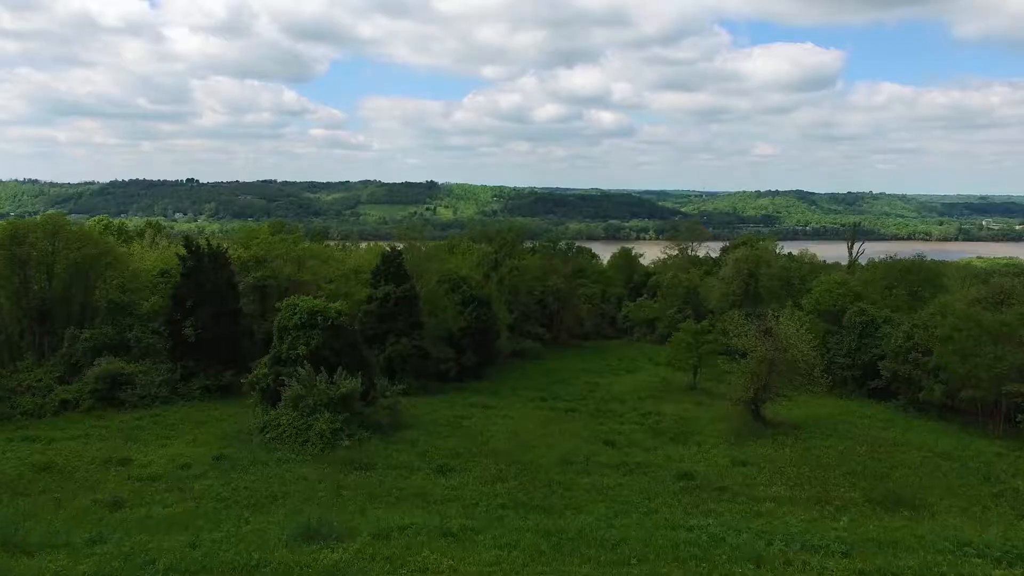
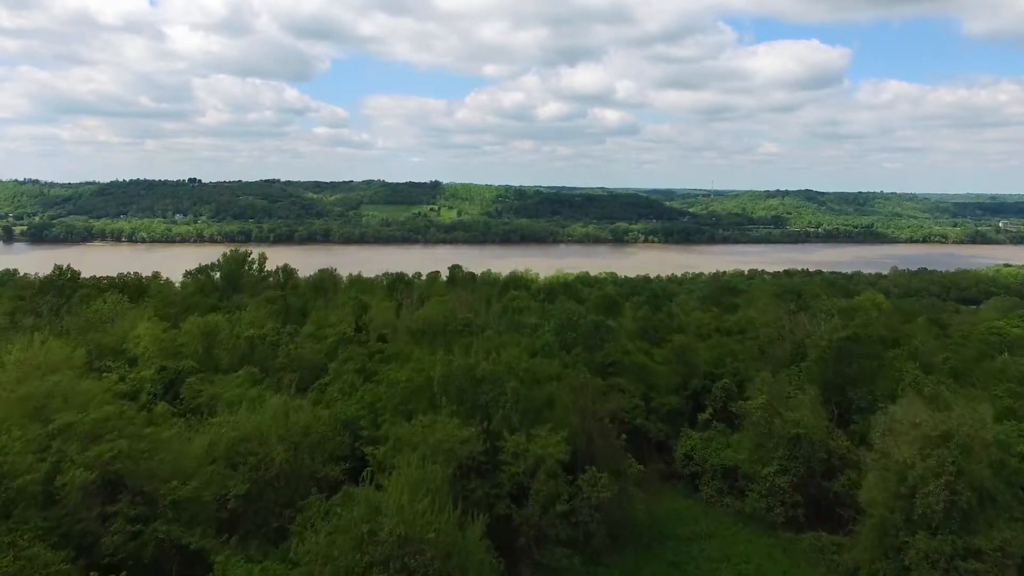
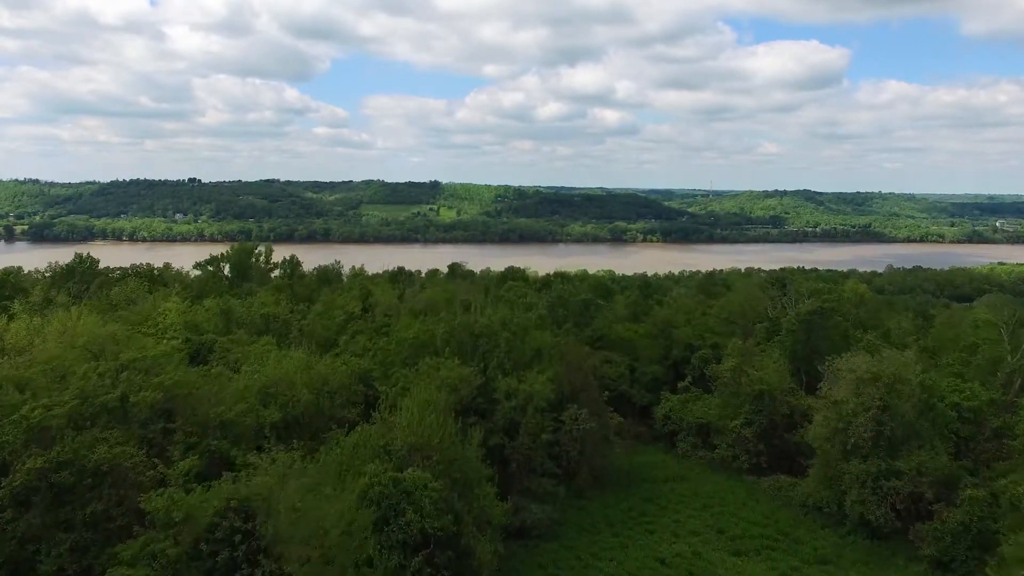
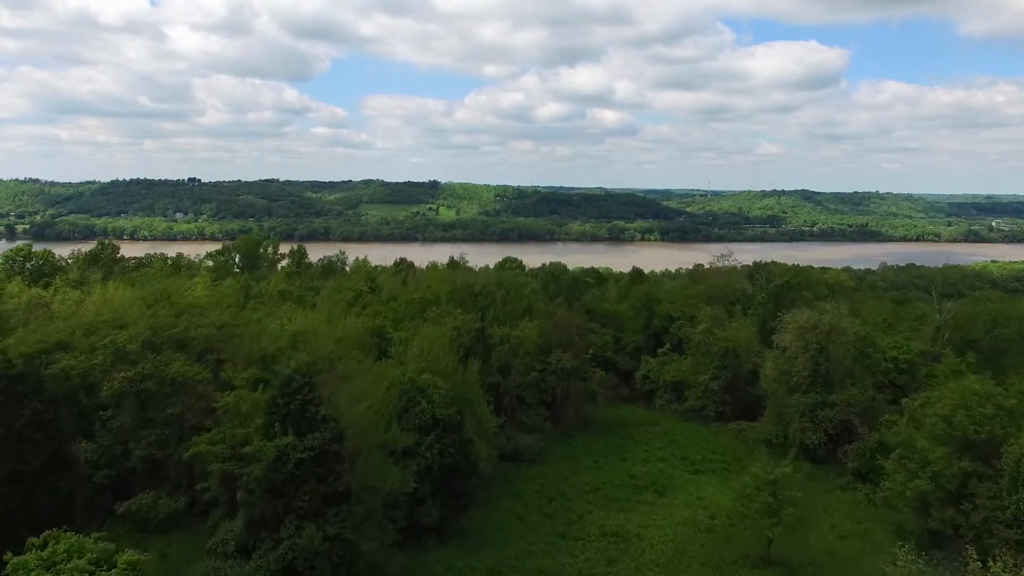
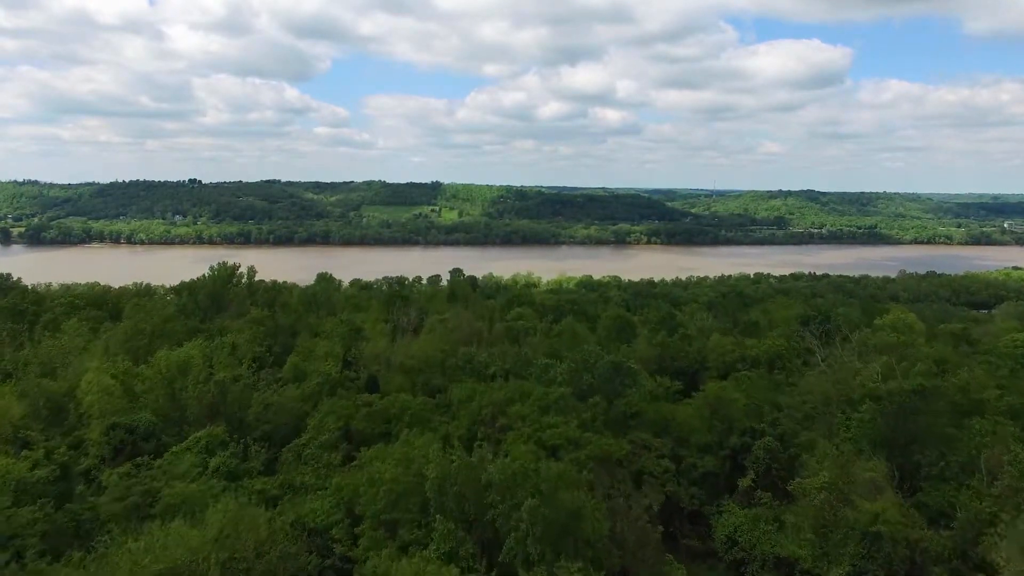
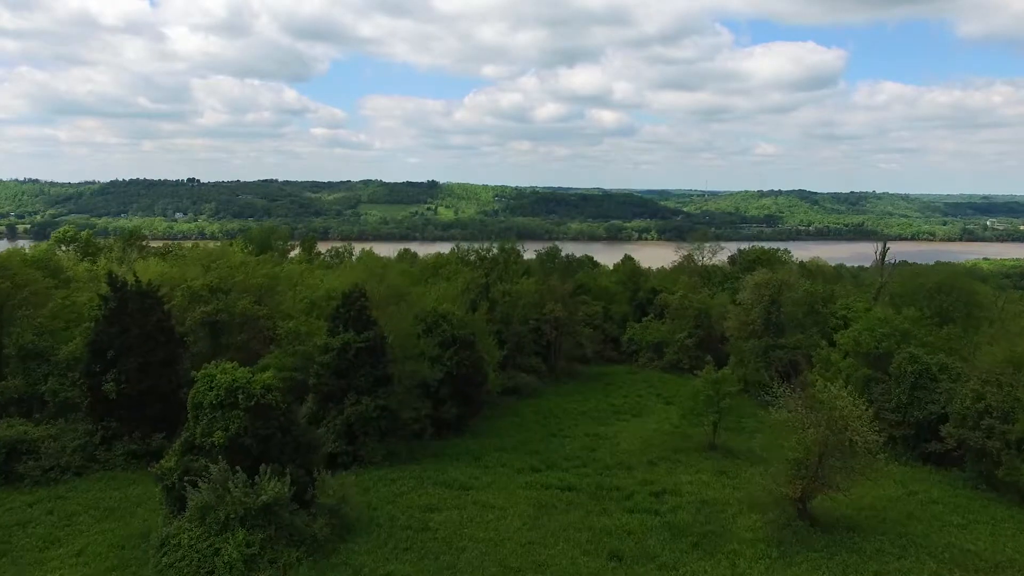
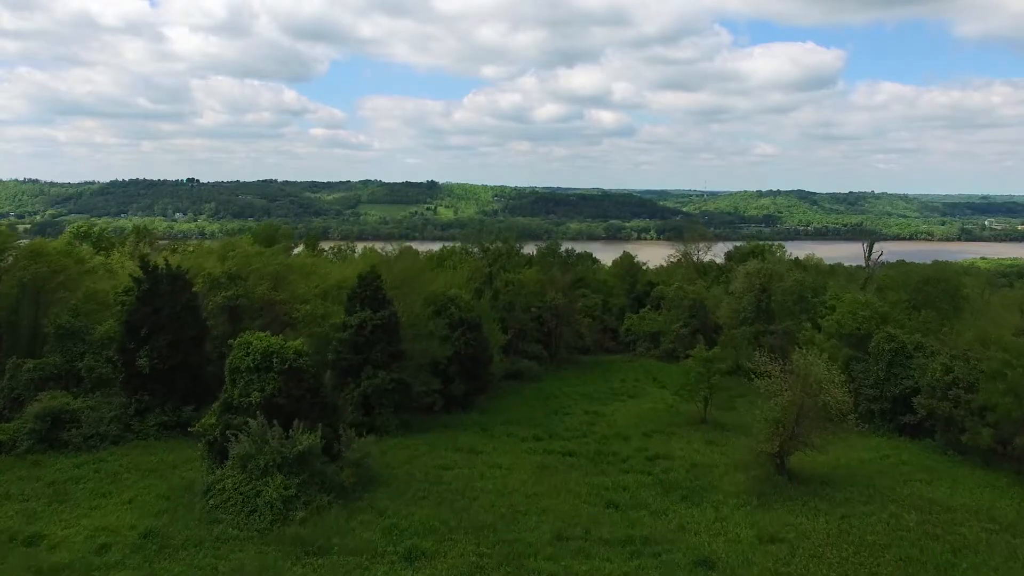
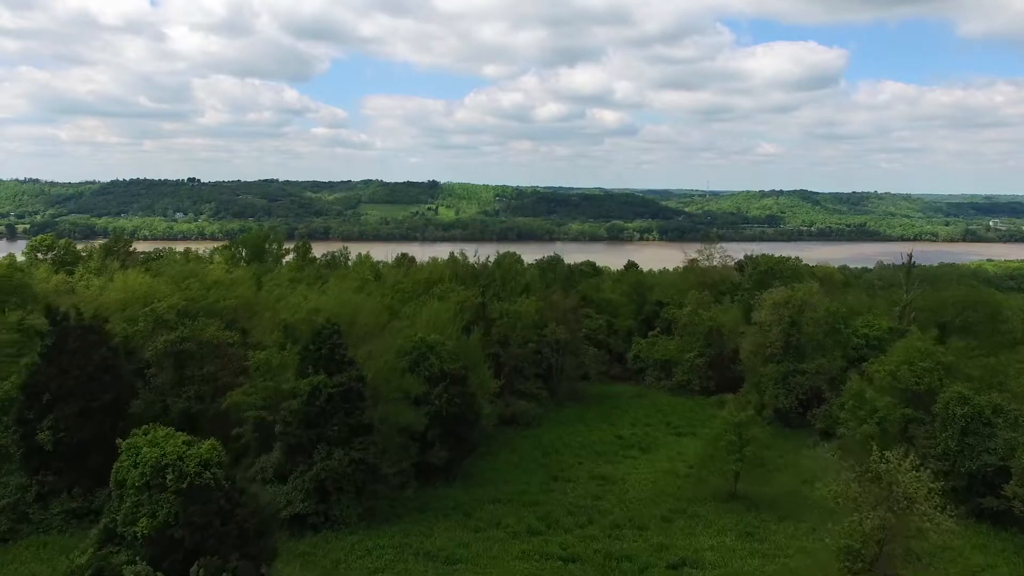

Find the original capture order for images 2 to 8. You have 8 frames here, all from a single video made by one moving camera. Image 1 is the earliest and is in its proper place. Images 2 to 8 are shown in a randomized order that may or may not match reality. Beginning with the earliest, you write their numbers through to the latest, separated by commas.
7, 6, 8, 4, 3, 2, 5
